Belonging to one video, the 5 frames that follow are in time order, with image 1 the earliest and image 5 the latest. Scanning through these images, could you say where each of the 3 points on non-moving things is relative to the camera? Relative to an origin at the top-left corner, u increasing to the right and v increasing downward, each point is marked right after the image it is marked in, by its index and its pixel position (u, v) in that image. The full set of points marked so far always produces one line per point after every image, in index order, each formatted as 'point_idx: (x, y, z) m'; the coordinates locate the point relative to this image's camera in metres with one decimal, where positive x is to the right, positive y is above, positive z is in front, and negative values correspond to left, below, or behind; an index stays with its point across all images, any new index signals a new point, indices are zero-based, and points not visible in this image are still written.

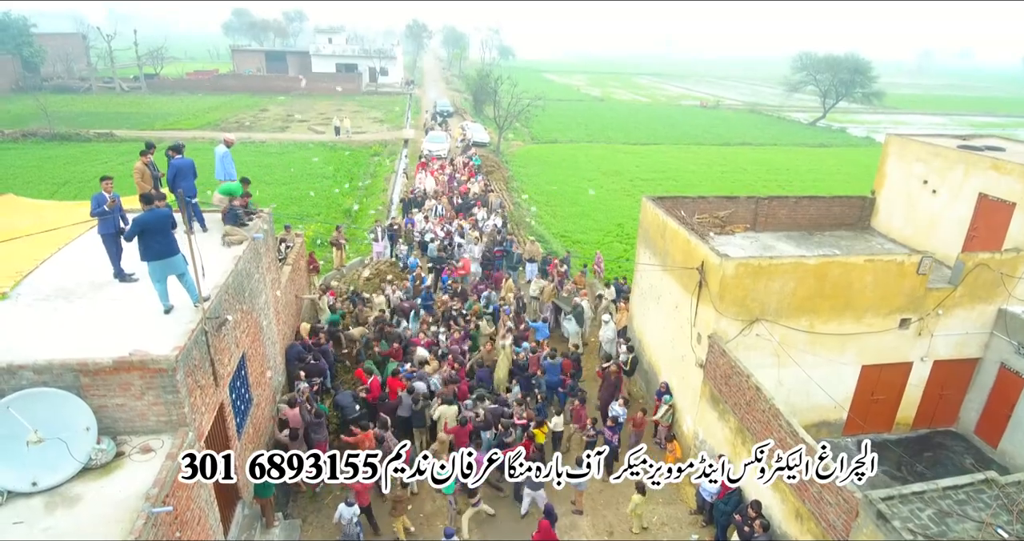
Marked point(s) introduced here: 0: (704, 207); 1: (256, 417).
0: (+4.8, +1.6, +14.9) m
1: (-4.7, -2.7, +11.1) m
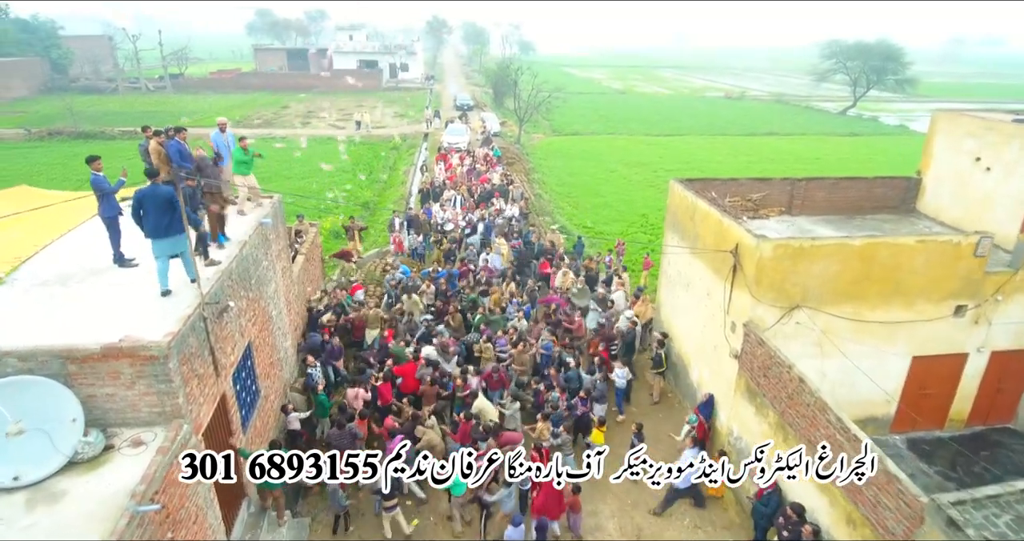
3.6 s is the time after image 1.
0: (+5.2, +1.9, +14.0) m
1: (-4.4, -2.4, +10.6) m
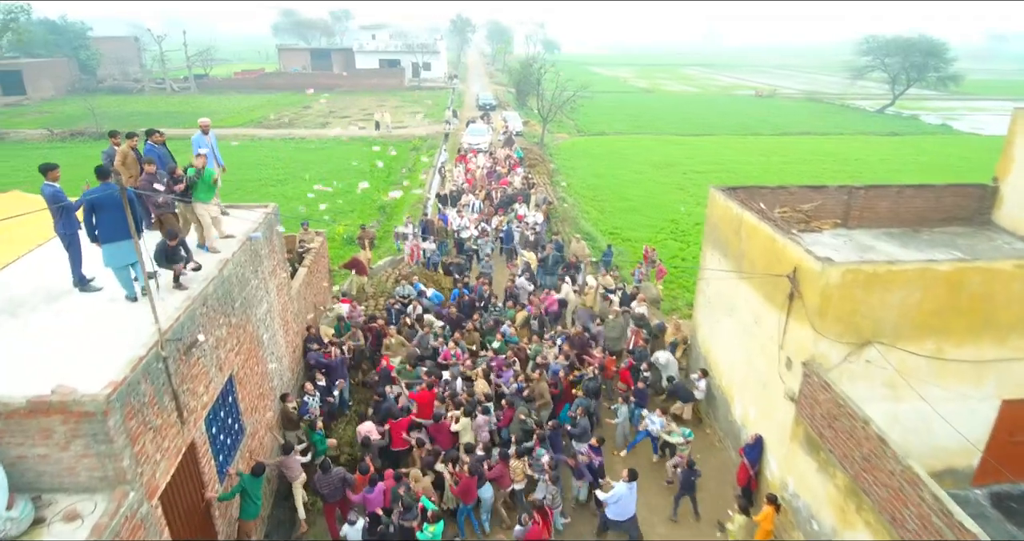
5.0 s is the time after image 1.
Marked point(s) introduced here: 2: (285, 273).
0: (+5.7, +1.5, +12.5) m
1: (-4.1, -2.8, +9.4) m
2: (-4.5, 0.0, +11.9) m
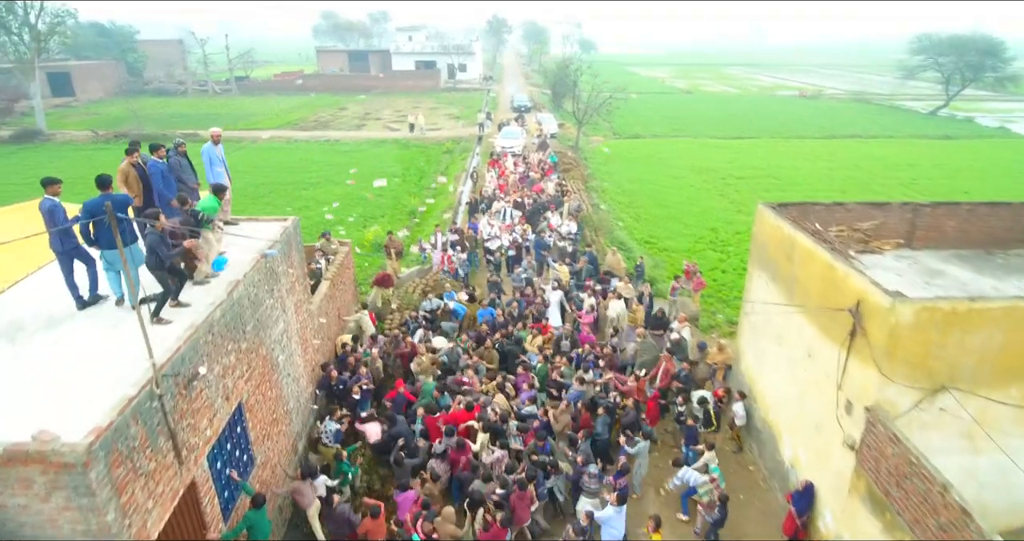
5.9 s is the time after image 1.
0: (+6.3, +1.0, +11.4) m
1: (-3.7, -3.1, +8.9) m
2: (-3.9, -0.3, +11.4) m
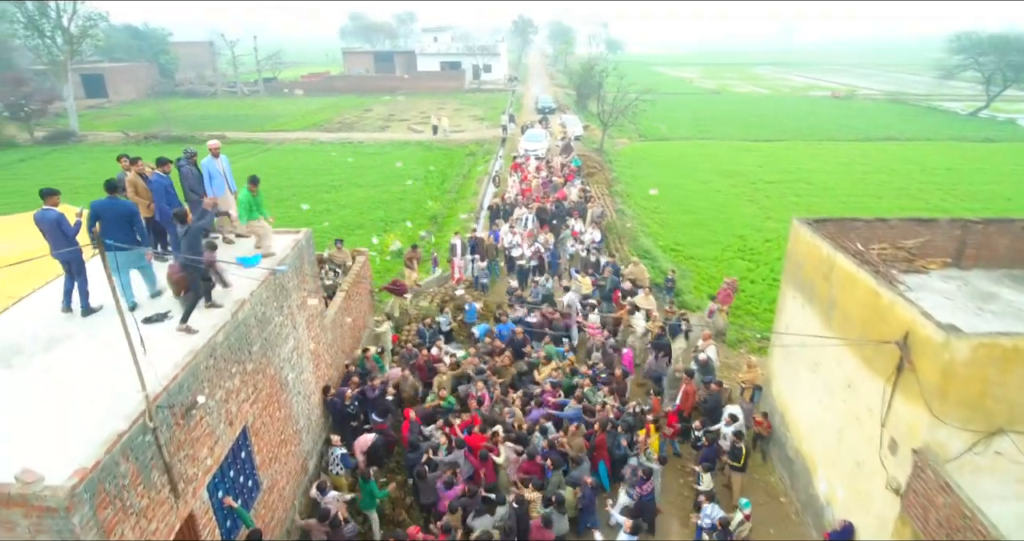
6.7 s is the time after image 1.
0: (+6.6, +0.7, +10.7) m
1: (-3.5, -3.3, +8.6) m
2: (-3.6, -0.6, +11.1) m
